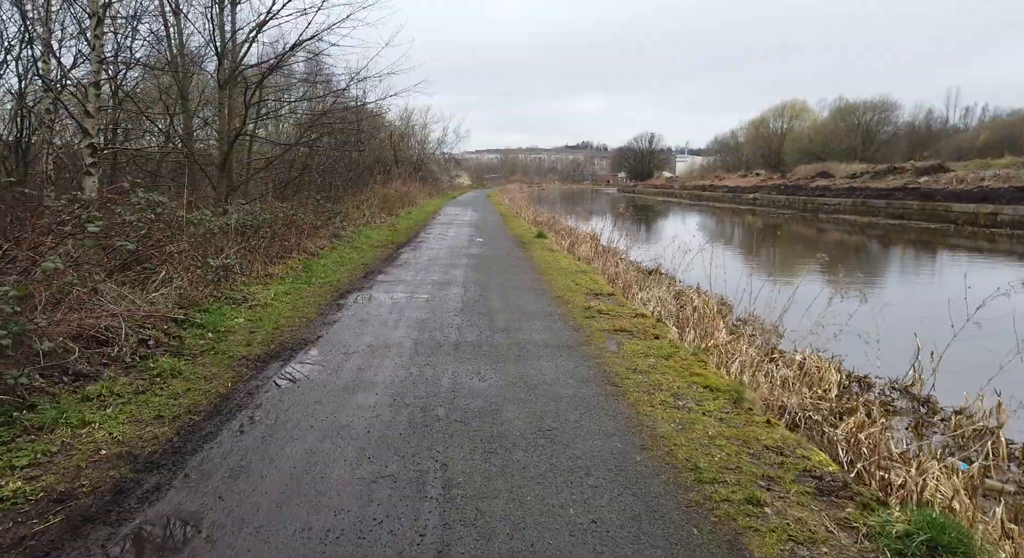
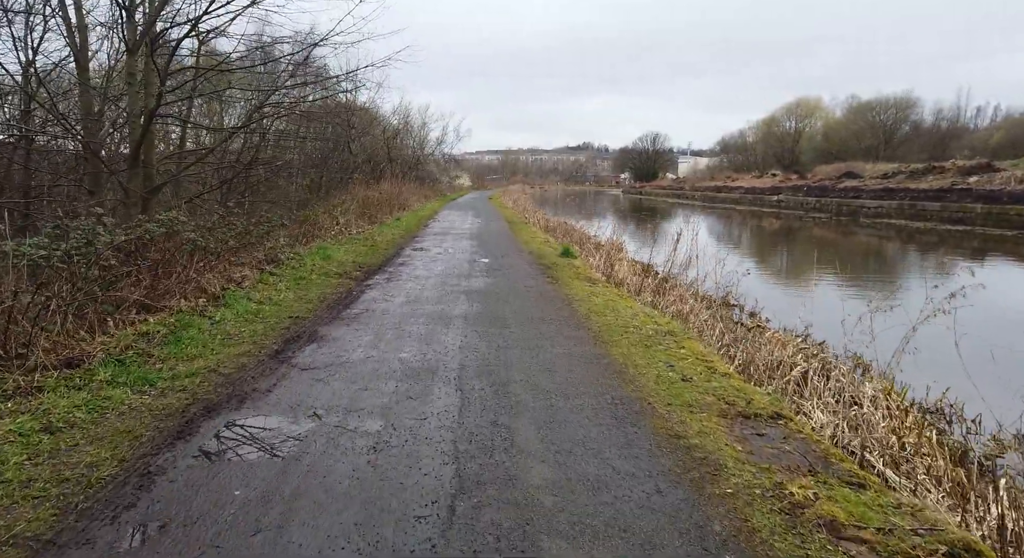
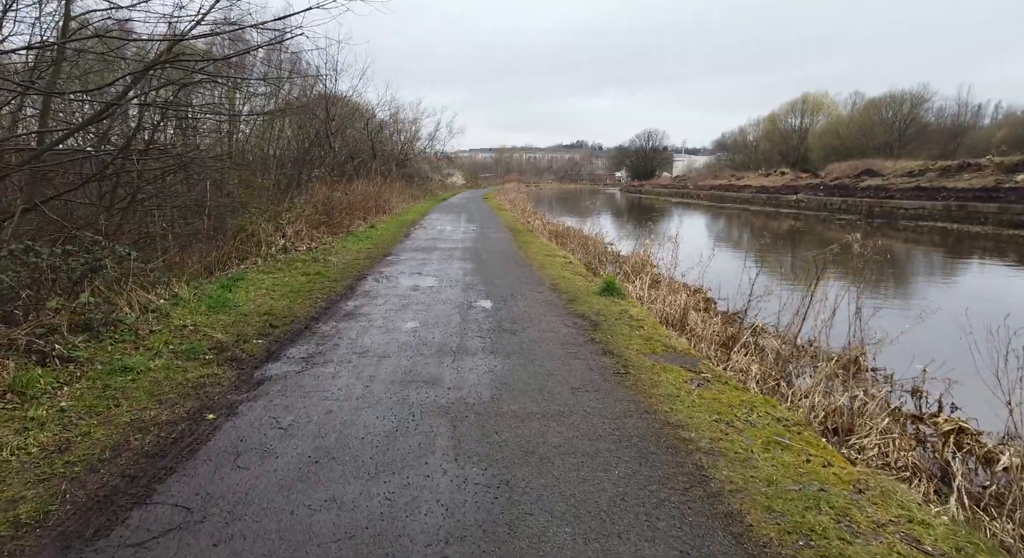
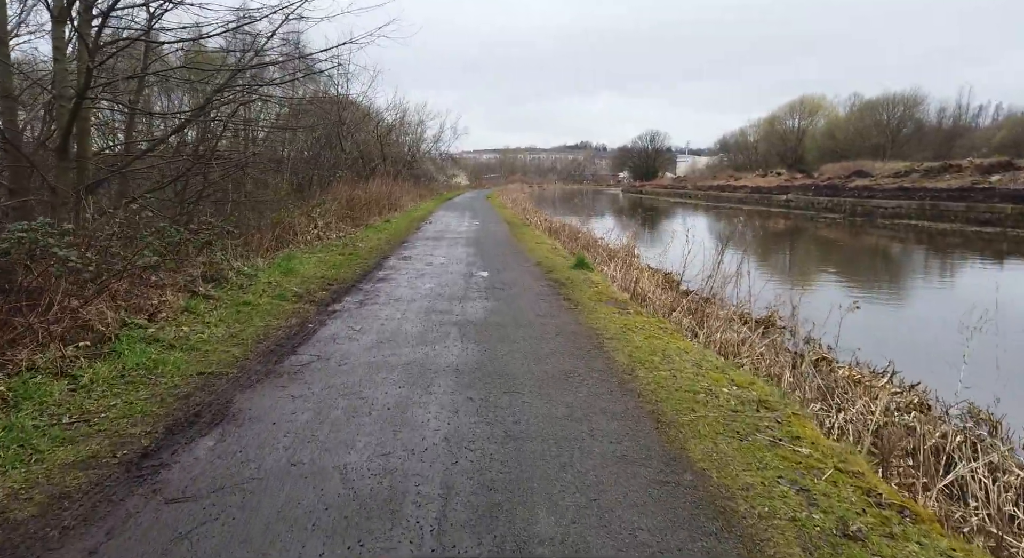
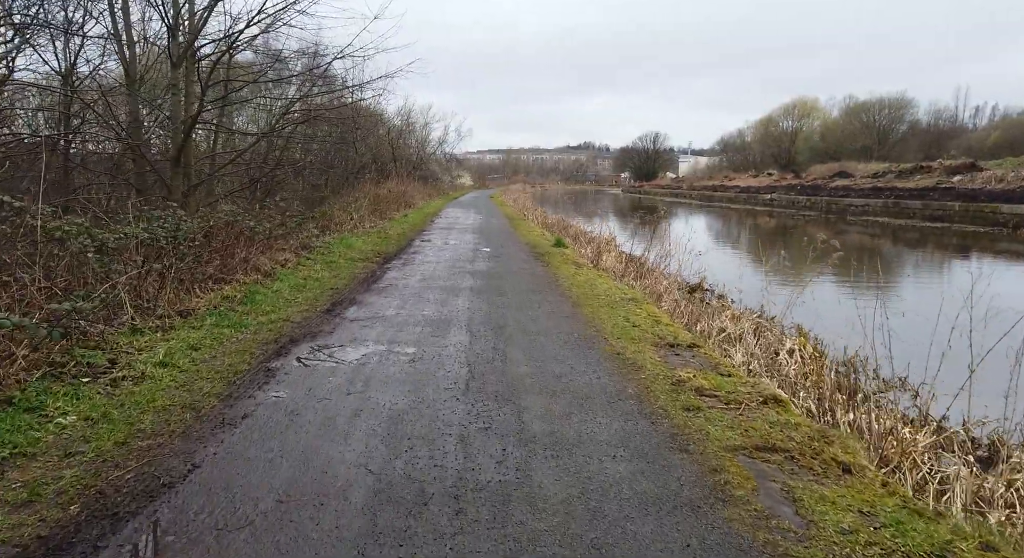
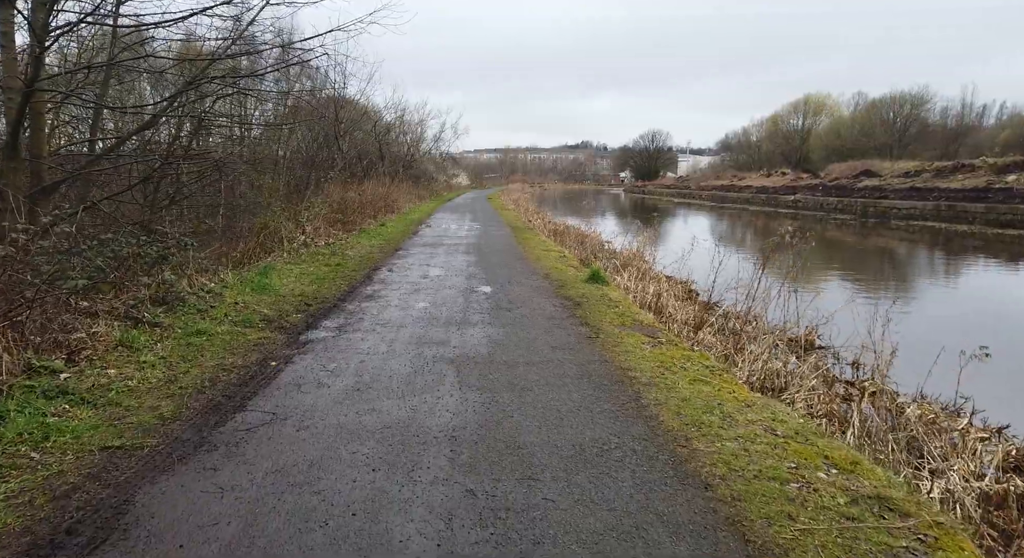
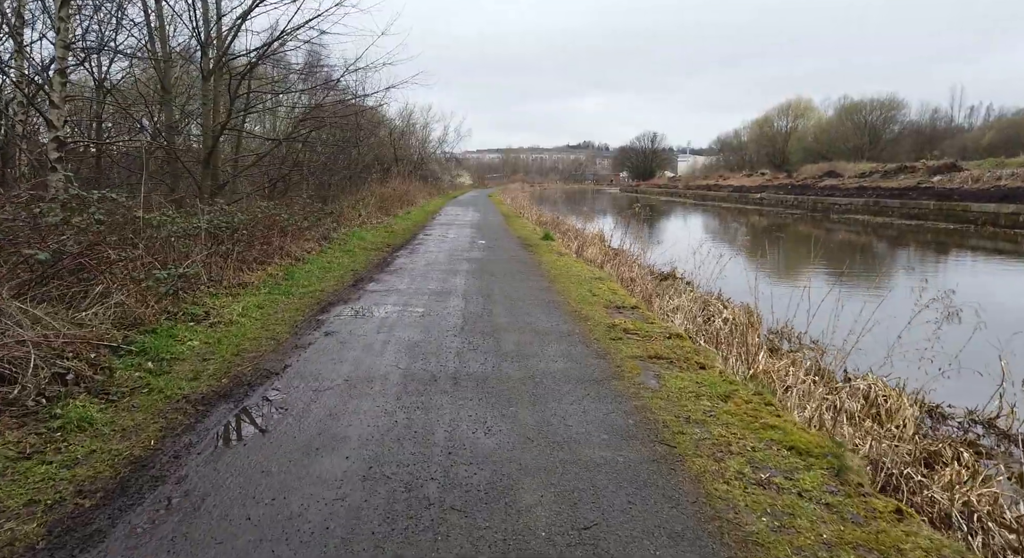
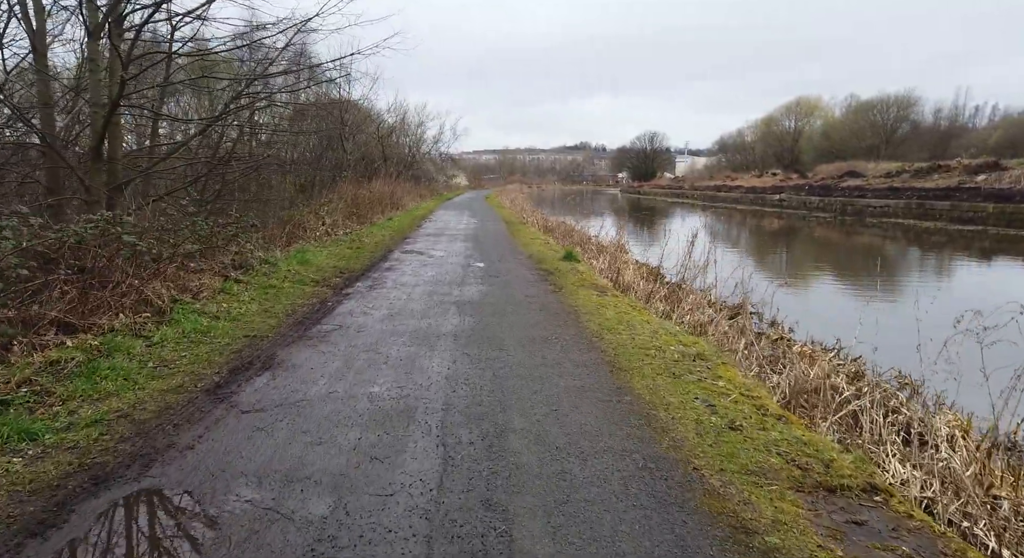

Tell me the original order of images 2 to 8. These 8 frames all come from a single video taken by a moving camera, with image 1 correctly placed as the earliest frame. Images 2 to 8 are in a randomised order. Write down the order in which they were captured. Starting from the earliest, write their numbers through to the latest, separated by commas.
7, 5, 2, 8, 4, 6, 3
